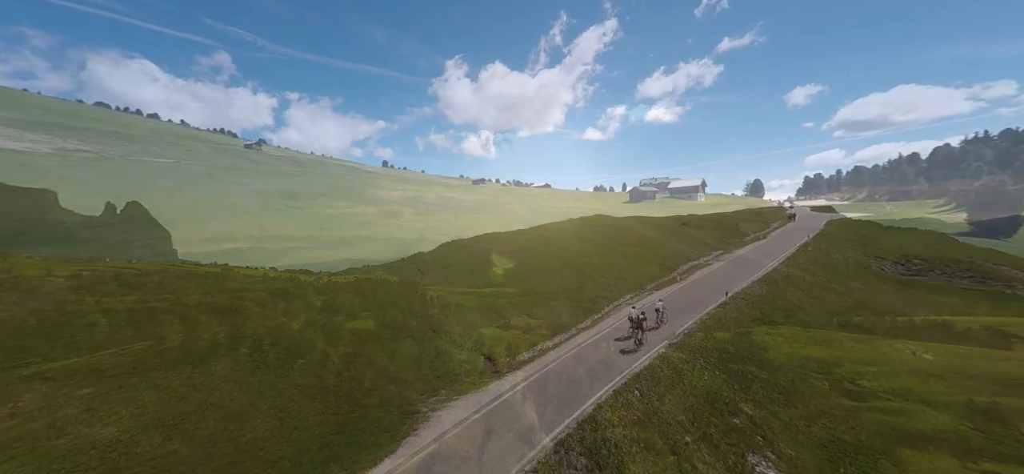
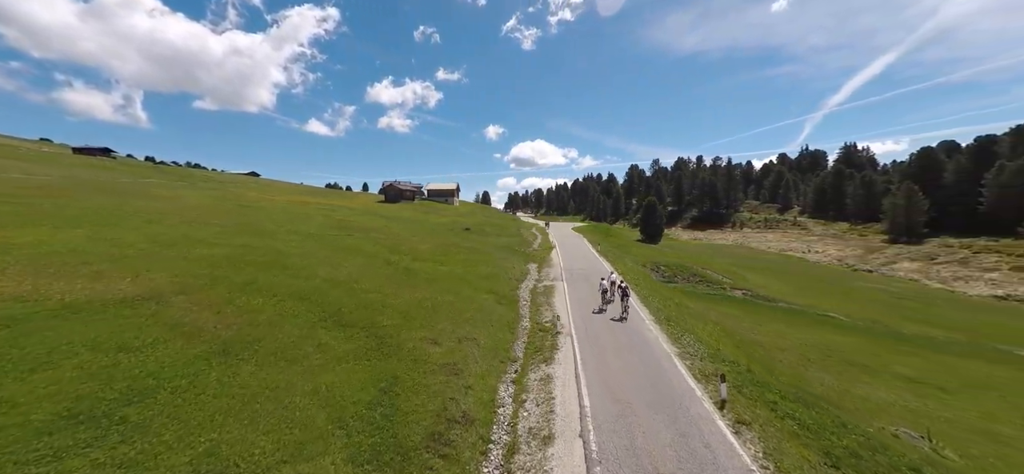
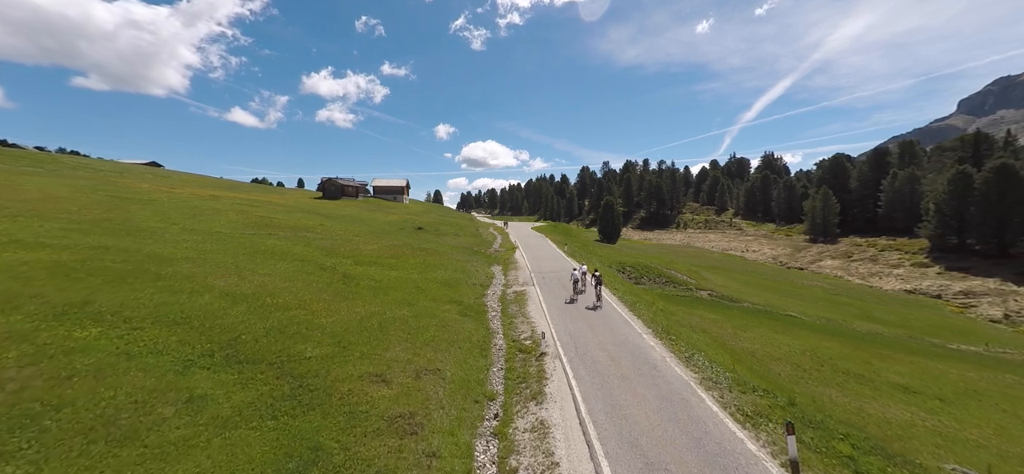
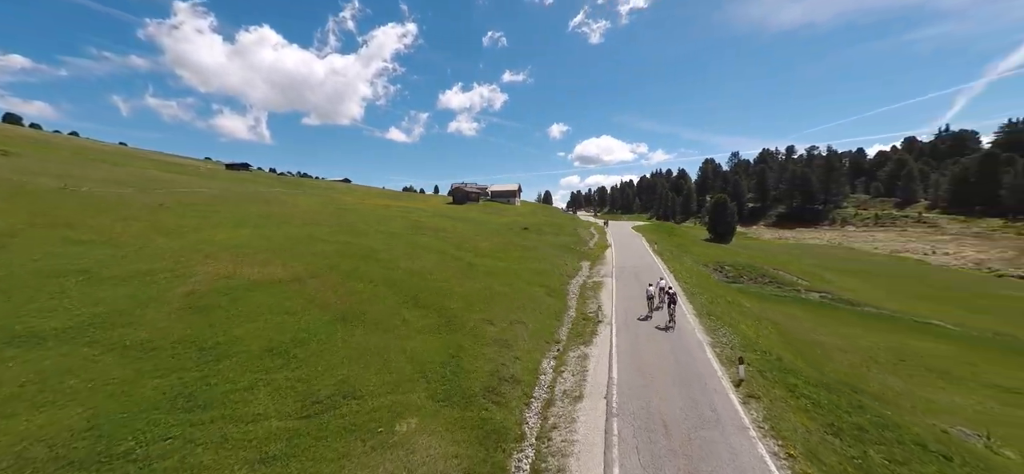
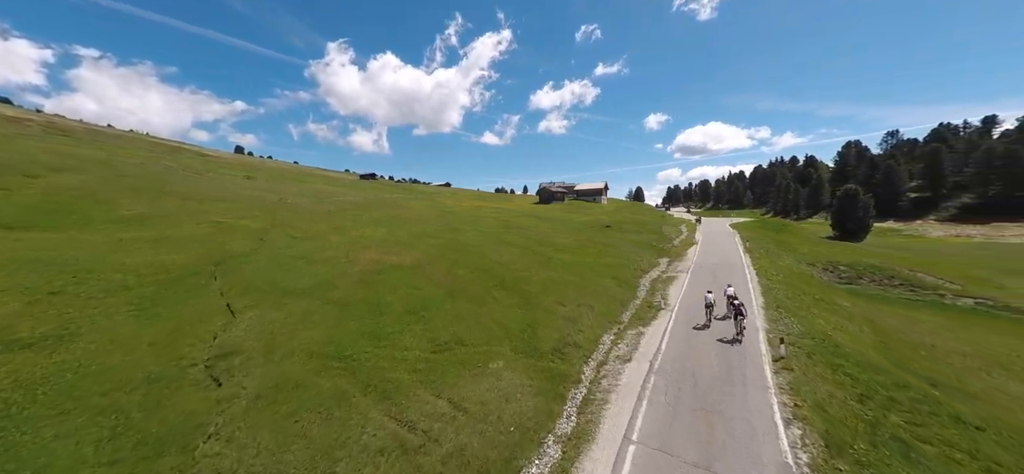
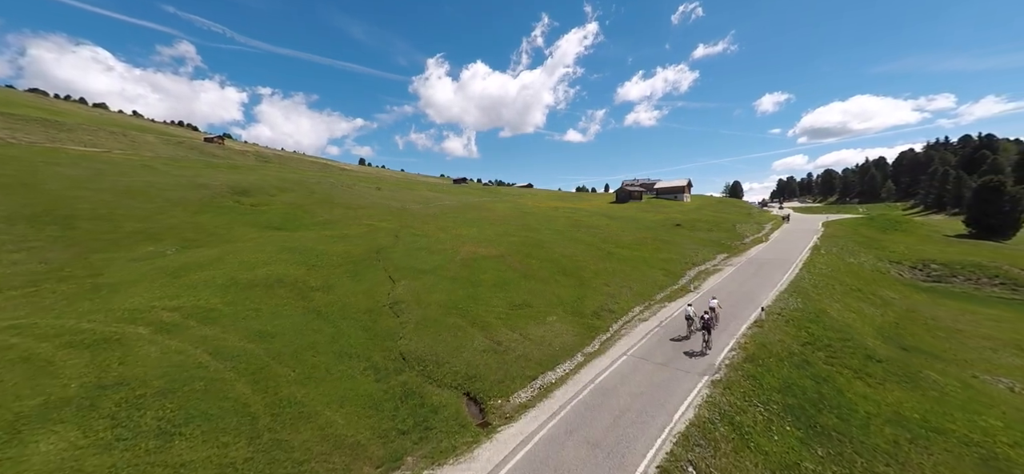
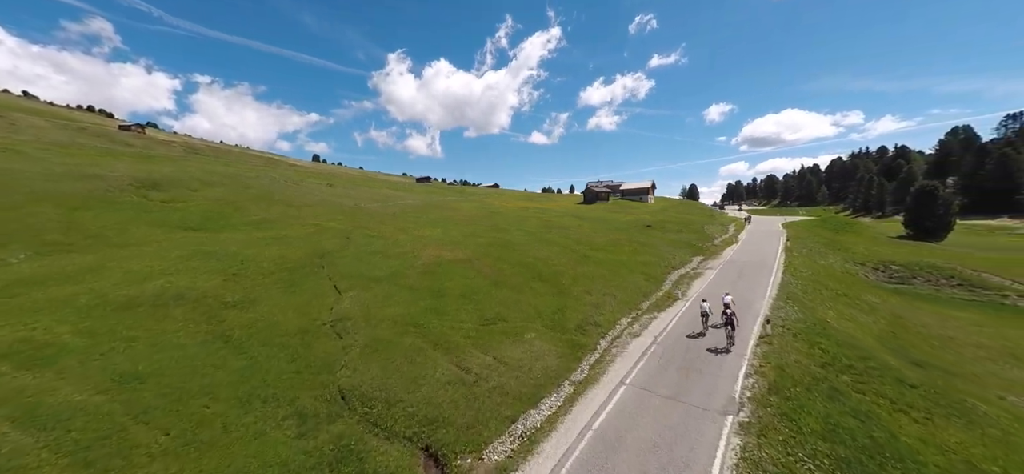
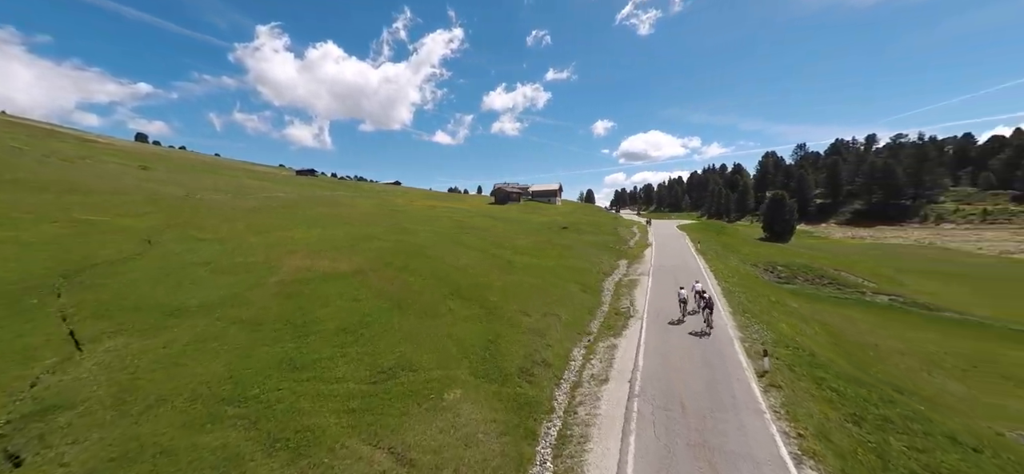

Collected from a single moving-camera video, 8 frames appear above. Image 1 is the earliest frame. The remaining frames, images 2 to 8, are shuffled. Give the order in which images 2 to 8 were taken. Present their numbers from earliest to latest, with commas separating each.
6, 7, 5, 8, 4, 2, 3
